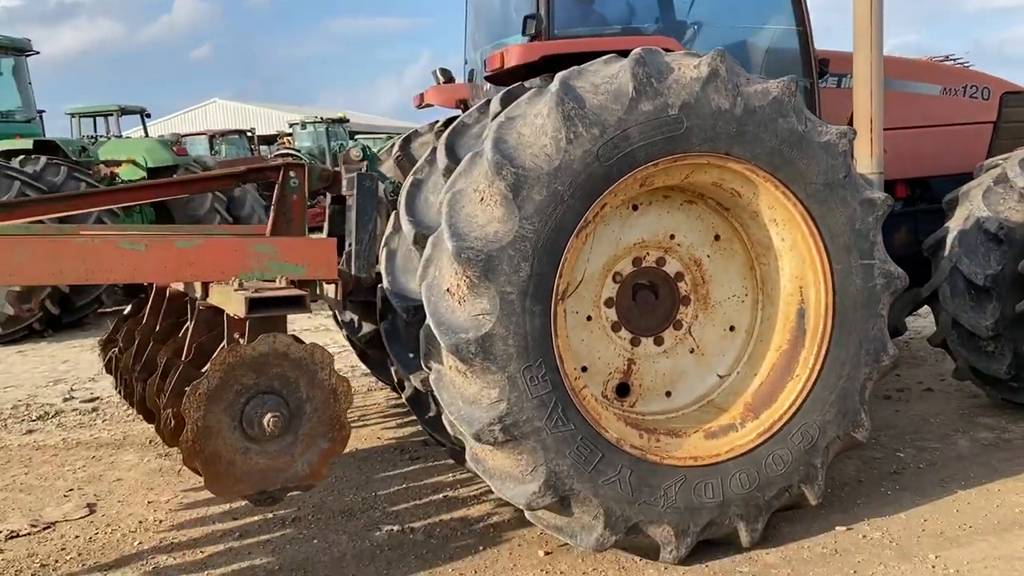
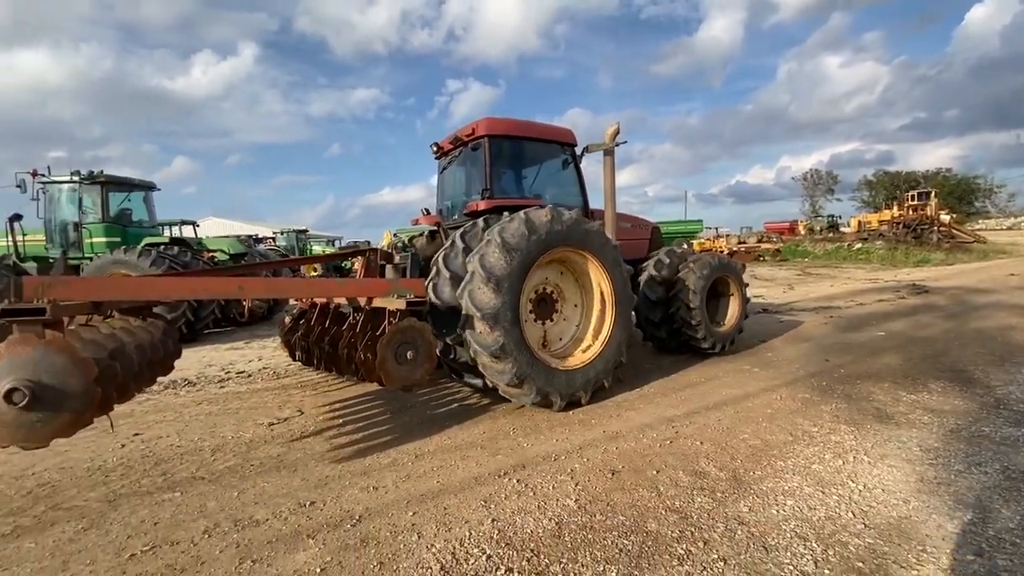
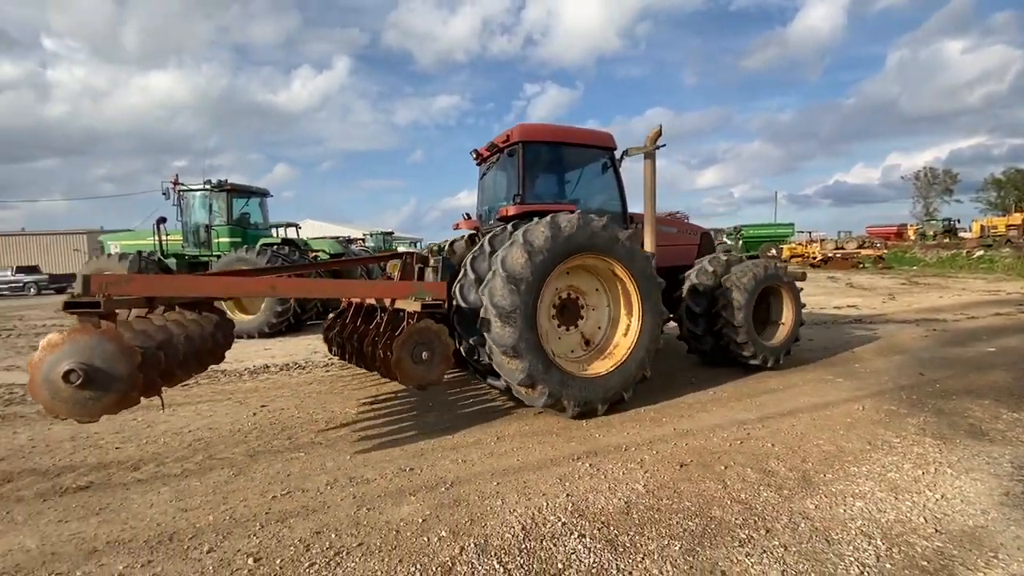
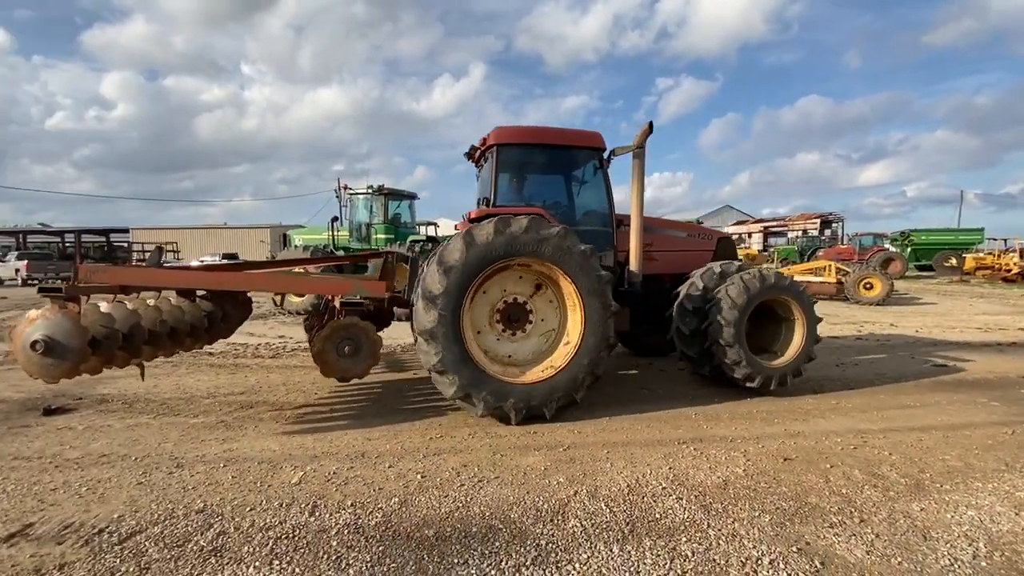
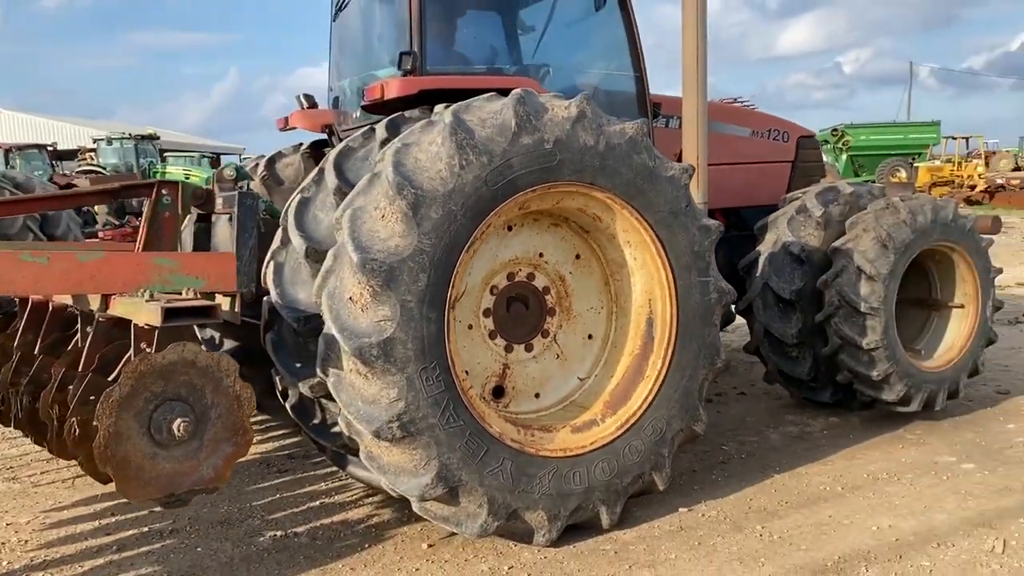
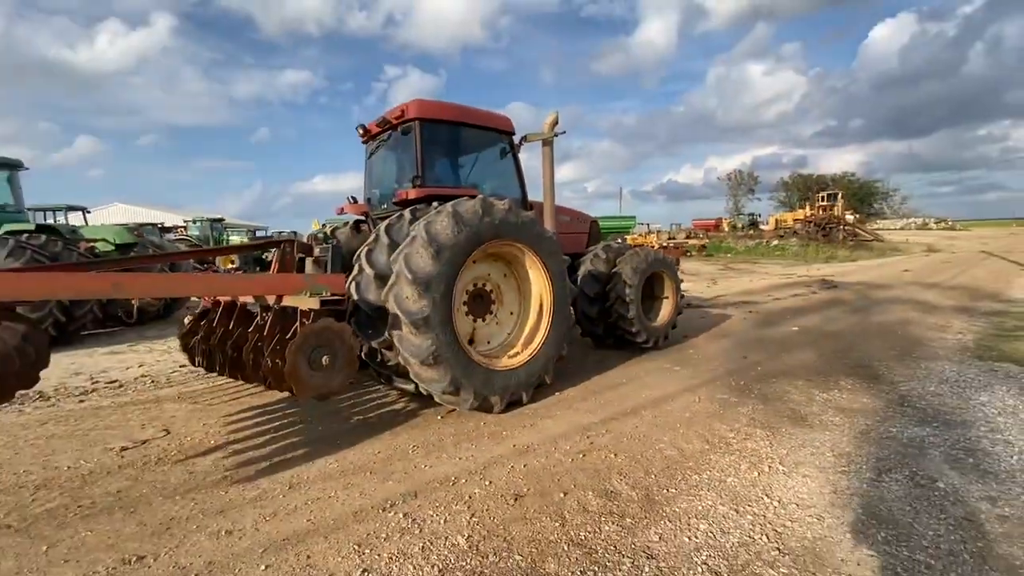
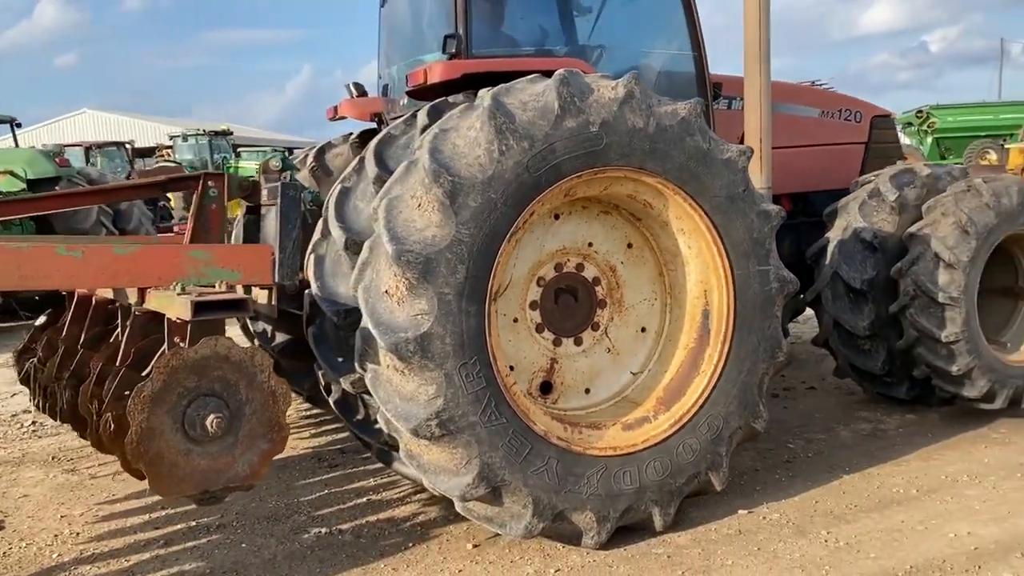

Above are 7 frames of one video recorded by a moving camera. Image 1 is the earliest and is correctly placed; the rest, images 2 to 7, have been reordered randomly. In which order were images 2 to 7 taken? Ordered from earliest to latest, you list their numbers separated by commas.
7, 5, 6, 2, 3, 4
